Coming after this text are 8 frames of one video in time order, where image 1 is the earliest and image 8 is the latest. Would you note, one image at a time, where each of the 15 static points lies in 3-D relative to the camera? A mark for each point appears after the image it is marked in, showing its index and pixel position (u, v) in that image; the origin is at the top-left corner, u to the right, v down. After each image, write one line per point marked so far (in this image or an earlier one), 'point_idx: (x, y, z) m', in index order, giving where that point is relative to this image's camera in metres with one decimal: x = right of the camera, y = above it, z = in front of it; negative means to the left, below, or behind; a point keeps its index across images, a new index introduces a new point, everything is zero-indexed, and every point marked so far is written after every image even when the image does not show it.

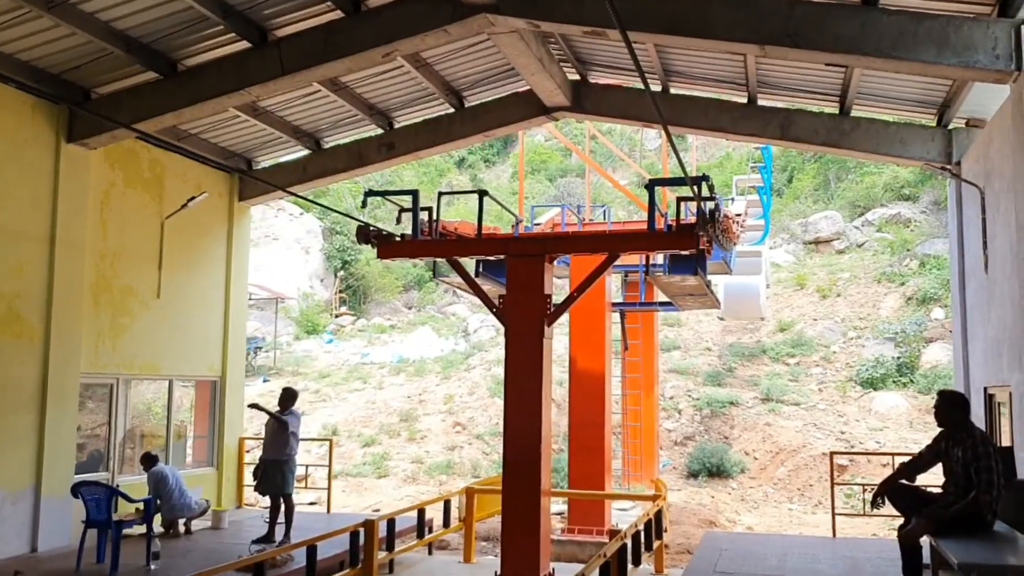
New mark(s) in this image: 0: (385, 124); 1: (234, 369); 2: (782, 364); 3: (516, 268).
0: (-1.5, +2.0, +9.6) m
1: (-3.5, -1.1, +10.3) m
2: (+6.4, -1.8, +19.1) m
3: (0.0, +0.2, +7.8) m
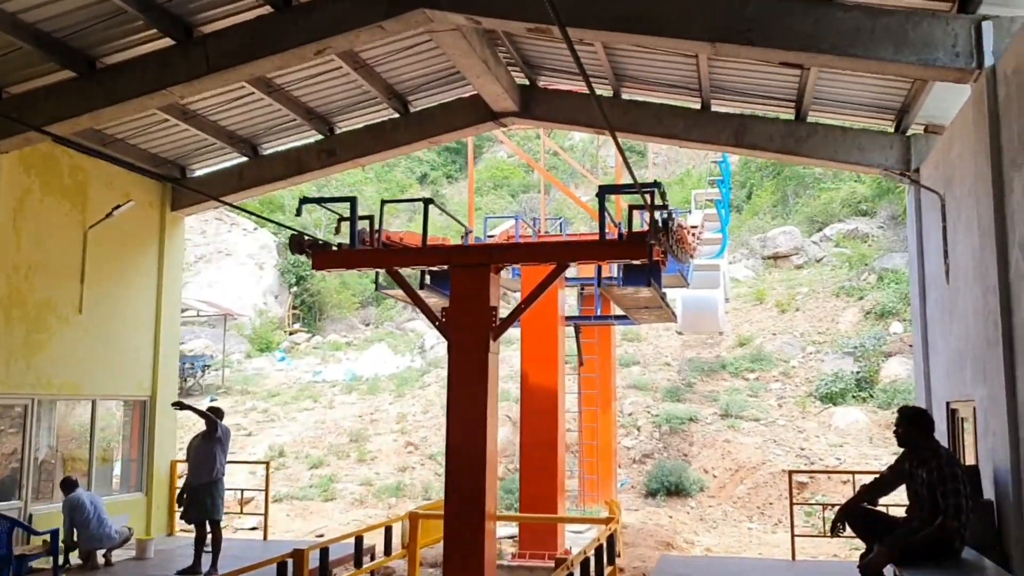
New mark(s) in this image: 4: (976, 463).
0: (-2.1, +1.8, +9.1) m
1: (-4.1, -1.2, +9.6) m
2: (+5.4, -2.2, +18.9) m
3: (-0.5, +0.1, +7.4) m
4: (+3.3, -1.3, +5.8) m
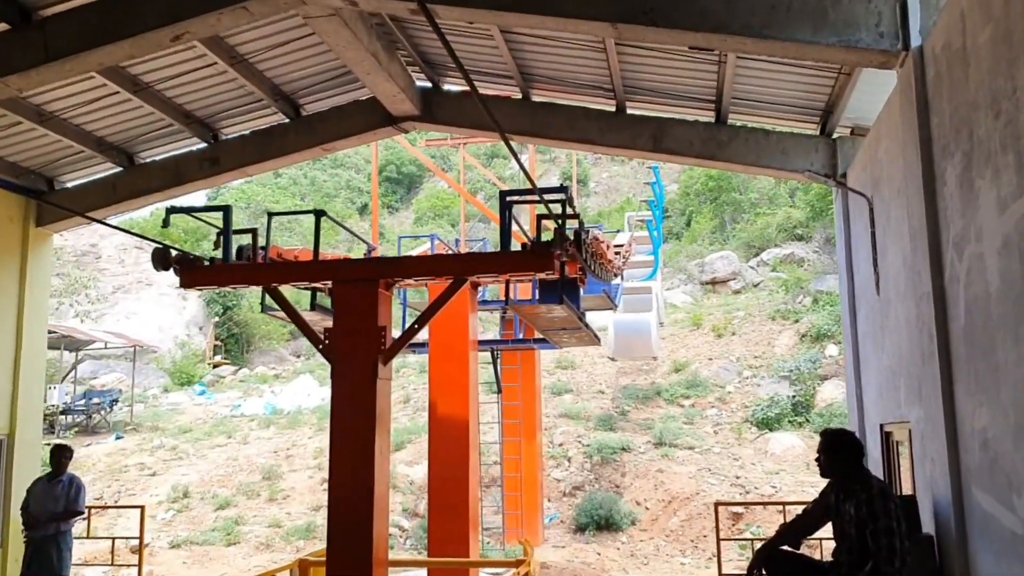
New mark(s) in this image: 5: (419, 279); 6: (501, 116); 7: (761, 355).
0: (-3.1, +1.6, +8.2) m
1: (-5.1, -1.5, +8.5) m
2: (+3.8, -2.7, +18.3) m
3: (-1.4, -0.1, +6.6) m
4: (+2.6, -1.3, +5.1) m
5: (-0.8, +0.1, +6.6) m
6: (-0.1, +1.7, +8.1) m
7: (+5.9, -1.6, +19.3) m
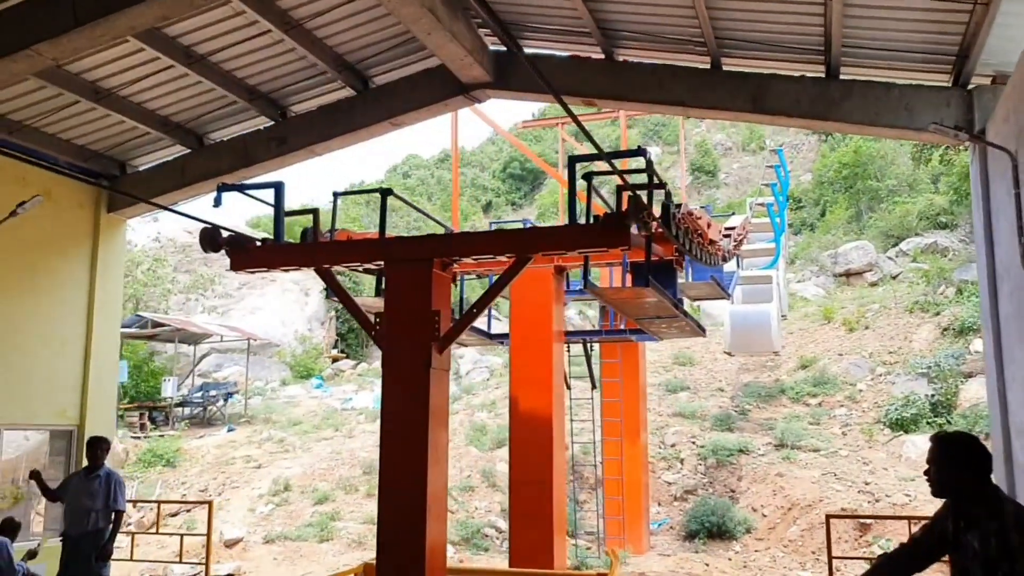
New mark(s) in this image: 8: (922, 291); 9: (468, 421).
0: (-2.4, +1.7, +7.9) m
1: (-4.3, -1.4, +8.5) m
2: (+6.1, -2.5, +16.9) m
3: (-0.9, +0.1, +6.0) m
4: (+2.8, -1.2, +4.0) m
5: (-0.2, +0.2, +6.0) m
6: (+0.6, +1.9, +7.3) m
7: (+8.4, -1.4, +17.5) m
8: (+9.9, -0.1, +19.4) m
9: (-1.0, -2.9, +17.4) m
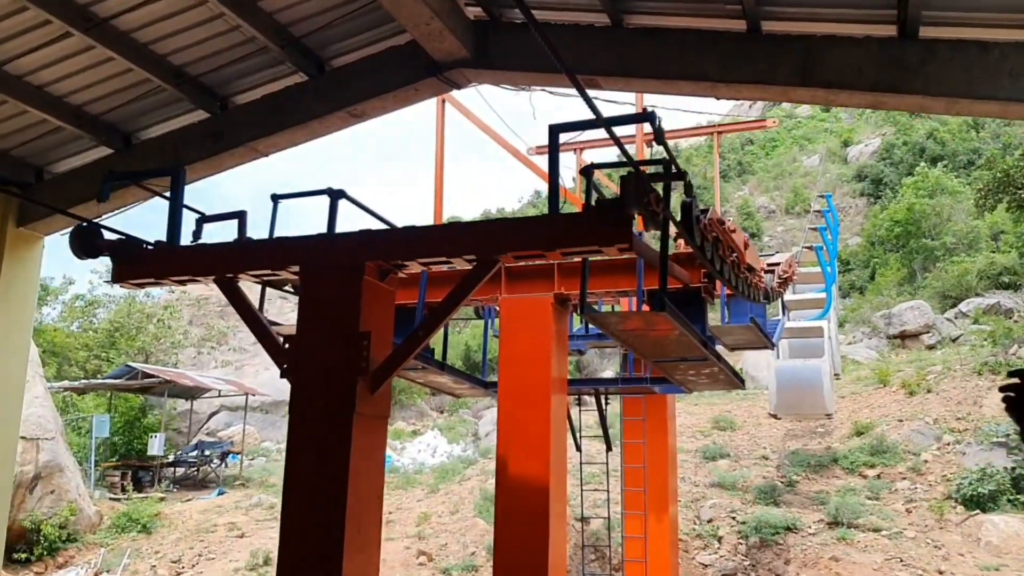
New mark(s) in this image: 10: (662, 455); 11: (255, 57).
0: (-2.5, +1.5, +6.6) m
1: (-4.4, -1.7, +7.1) m
2: (+6.4, -3.5, +14.7) m
3: (-1.1, 0.0, +4.5) m
4: (+2.5, -1.1, +2.2) m
5: (-0.5, +0.1, +4.5) m
6: (+0.5, +1.7, +5.9) m
7: (+8.7, -2.5, +15.4) m
8: (+10.3, -1.3, +17.2) m
9: (-0.7, -3.9, +15.6) m
10: (+1.8, -2.0, +9.8) m
11: (-2.0, +1.8, +6.2) m
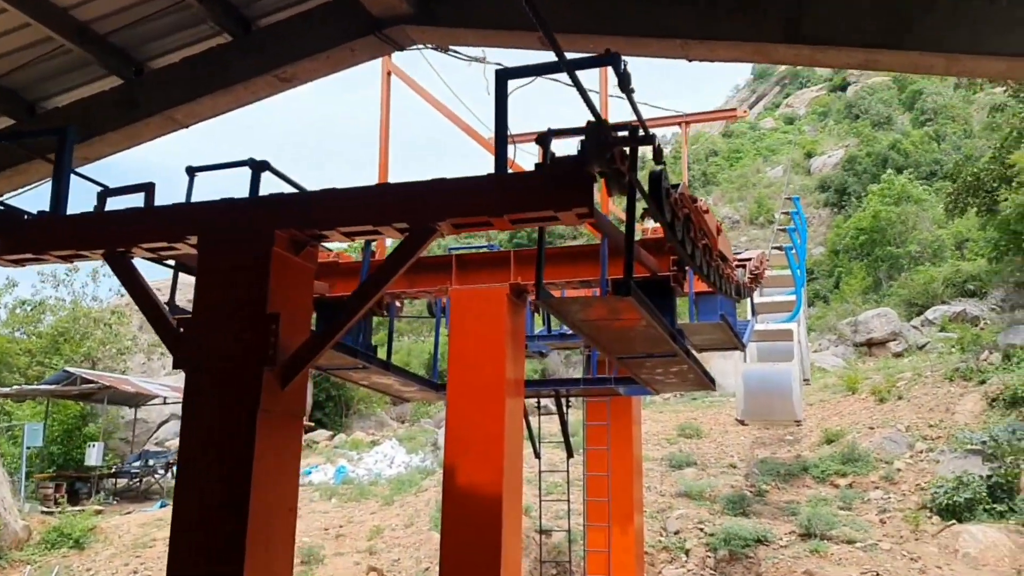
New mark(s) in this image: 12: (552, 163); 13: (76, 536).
0: (-2.8, +1.6, +5.9) m
1: (-4.8, -1.6, +6.2) m
2: (+5.6, -3.5, +14.3) m
3: (-1.4, +0.1, +3.8) m
4: (+2.3, -1.0, +1.6) m
5: (-0.7, +0.3, +3.8) m
6: (+0.2, +1.8, +5.2) m
7: (+7.9, -2.5, +15.0) m
8: (+9.5, -1.4, +16.9) m
9: (-1.4, -3.9, +14.8) m
10: (+1.3, -2.0, +9.2) m
11: (-2.3, +1.9, +5.5) m
12: (+0.2, +0.5, +3.5) m
13: (-7.3, -4.2, +13.5) m
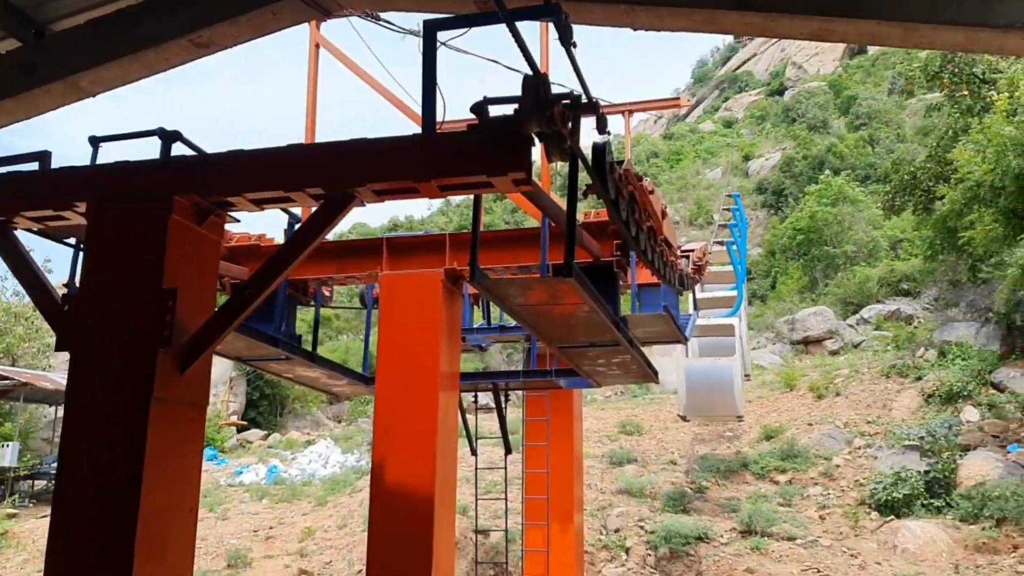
0: (-3.2, +1.7, +5.2) m
1: (-5.2, -1.4, +5.4) m
2: (+4.6, -3.5, +14.2) m
3: (-1.7, +0.2, +3.3) m
4: (+2.1, -0.9, +1.4) m
5: (-1.0, +0.4, +3.3) m
6: (-0.2, +1.9, +4.8) m
7: (+6.8, -2.5, +15.2) m
8: (+8.2, -1.4, +17.2) m
9: (-2.5, -3.8, +14.3) m
10: (+0.6, -1.9, +8.9) m
11: (-2.7, +2.0, +4.9) m
12: (-0.1, +0.6, +3.1) m
13: (-8.3, -4.0, +12.5) m
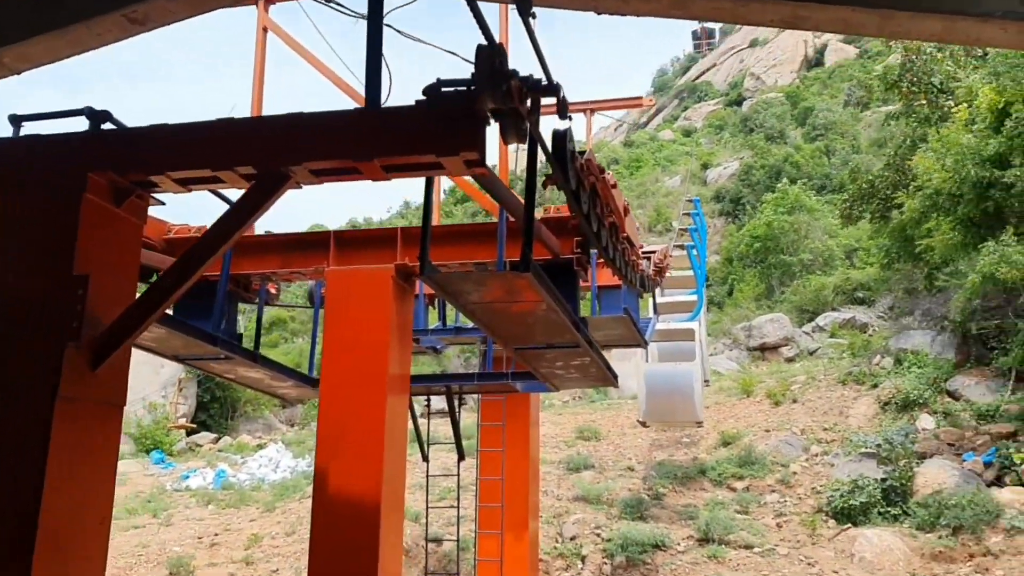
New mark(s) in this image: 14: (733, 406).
0: (-3.5, +1.8, +4.8) m
1: (-5.5, -1.3, +4.8) m
2: (+3.8, -3.6, +14.1) m
3: (-1.8, +0.3, +2.9) m
4: (+2.0, -0.9, +1.2) m
5: (-1.2, +0.4, +3.0) m
6: (-0.4, +1.9, +4.5) m
7: (+6.0, -2.6, +15.2) m
8: (+7.3, -1.6, +17.3) m
9: (-3.3, -3.8, +13.8) m
10: (+0.1, -1.9, +8.6) m
11: (-2.9, +2.0, +4.5) m
12: (-0.3, +0.7, +2.8) m
13: (-9.0, -3.9, +11.8) m
14: (+4.8, -2.5, +17.5) m
